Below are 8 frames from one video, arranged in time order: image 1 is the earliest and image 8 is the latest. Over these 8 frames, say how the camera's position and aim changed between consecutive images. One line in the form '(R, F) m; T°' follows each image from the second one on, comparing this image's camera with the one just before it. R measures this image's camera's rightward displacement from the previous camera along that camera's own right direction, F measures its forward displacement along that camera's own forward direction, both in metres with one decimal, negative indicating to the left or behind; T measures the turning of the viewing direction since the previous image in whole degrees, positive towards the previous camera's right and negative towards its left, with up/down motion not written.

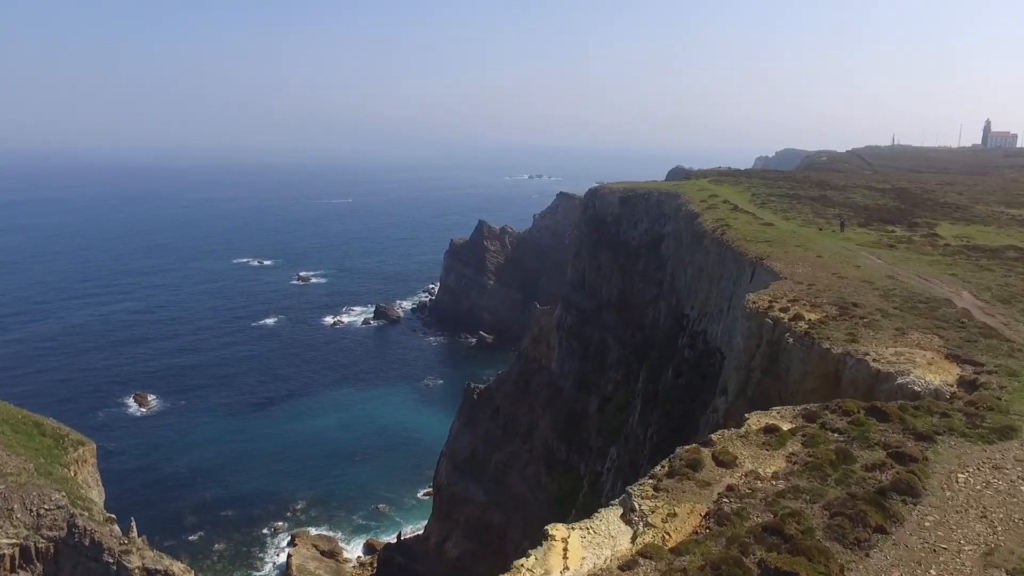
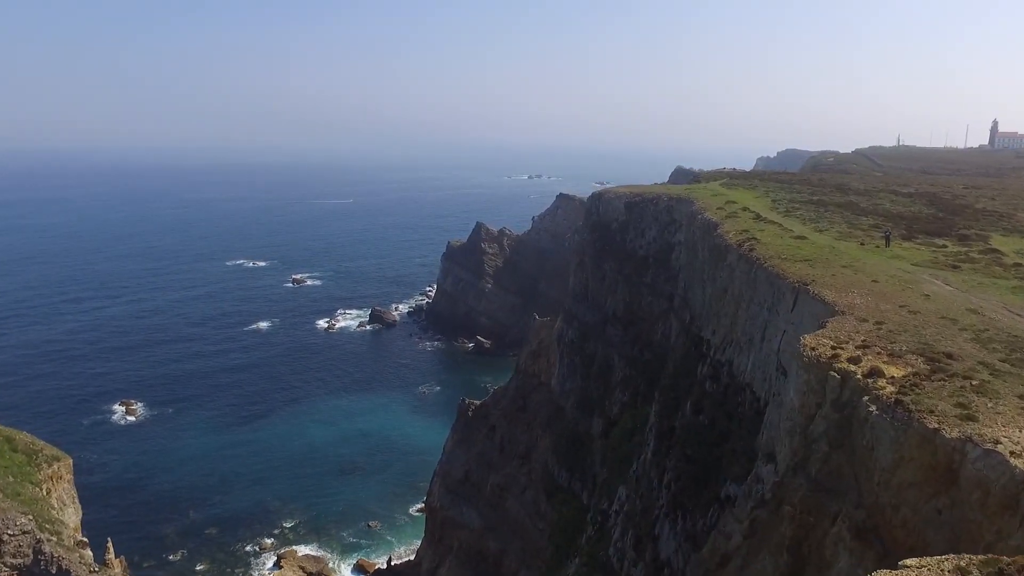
(+0.1, +2.7) m; 0°
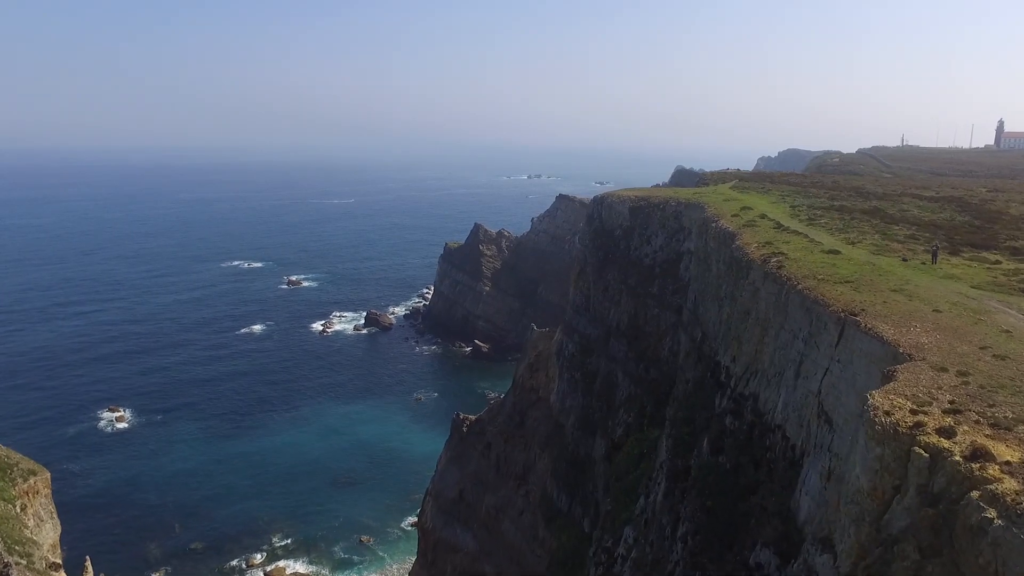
(+0.2, +2.2) m; 0°
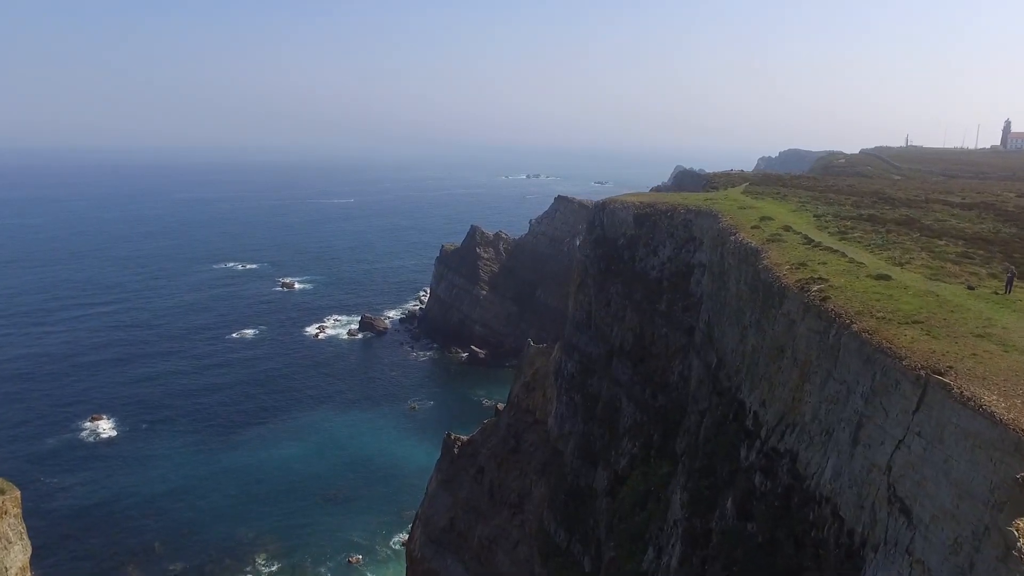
(+0.2, +2.6) m; 0°
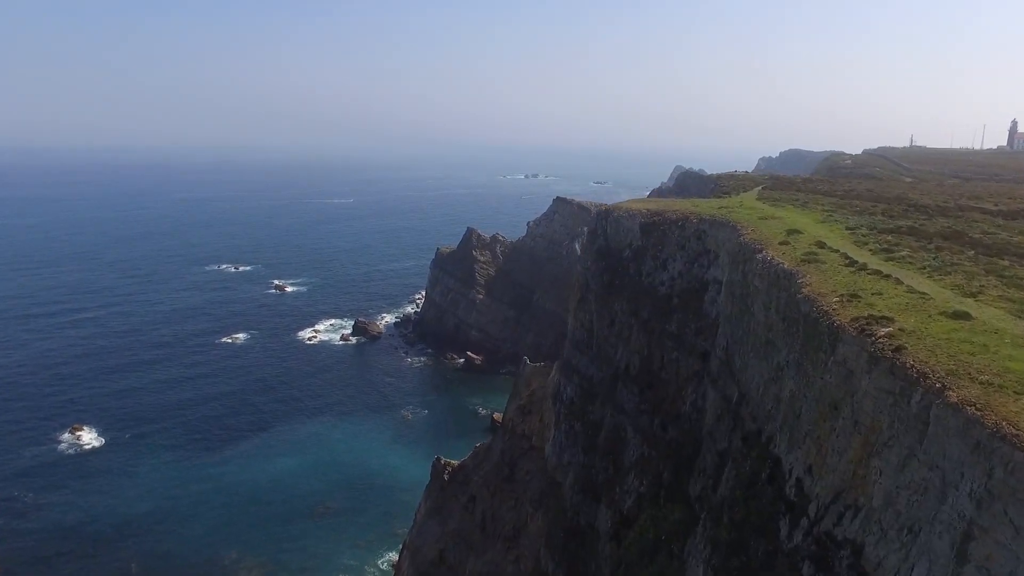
(+0.2, +2.7) m; 0°
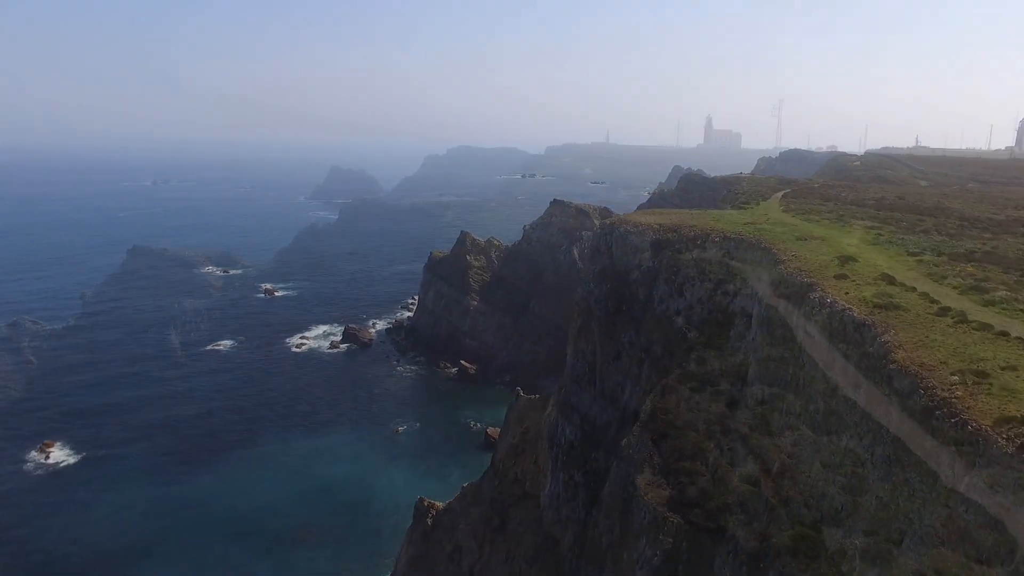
(+0.3, +3.7) m; 0°
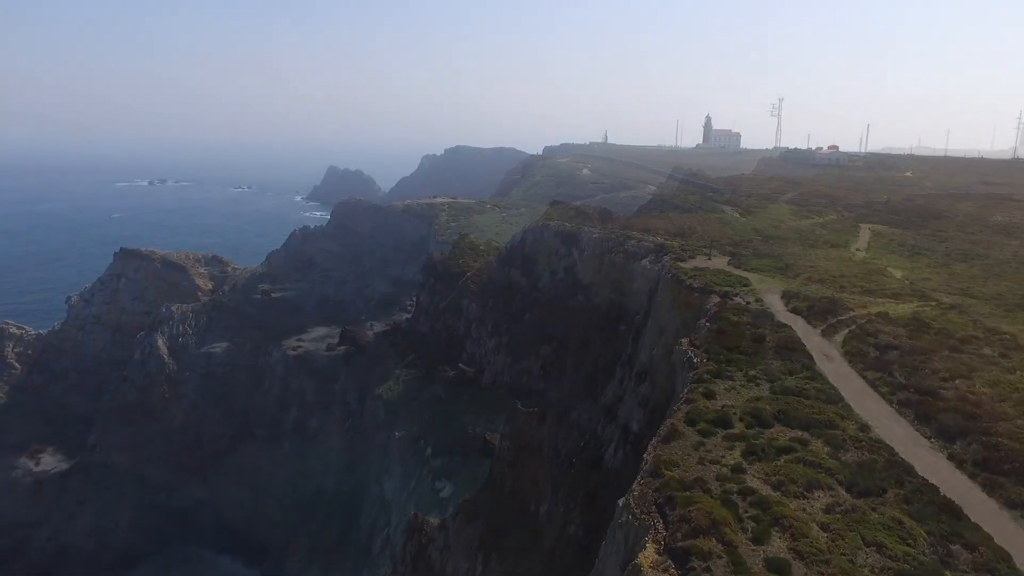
(+0.2, +1.5) m; 0°
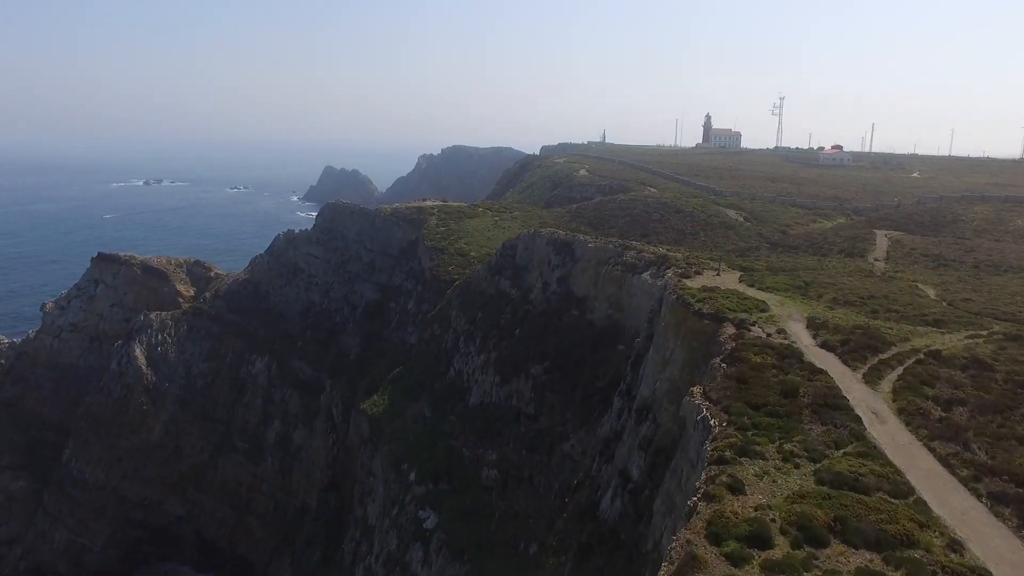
(+0.6, +3.2) m; 0°
